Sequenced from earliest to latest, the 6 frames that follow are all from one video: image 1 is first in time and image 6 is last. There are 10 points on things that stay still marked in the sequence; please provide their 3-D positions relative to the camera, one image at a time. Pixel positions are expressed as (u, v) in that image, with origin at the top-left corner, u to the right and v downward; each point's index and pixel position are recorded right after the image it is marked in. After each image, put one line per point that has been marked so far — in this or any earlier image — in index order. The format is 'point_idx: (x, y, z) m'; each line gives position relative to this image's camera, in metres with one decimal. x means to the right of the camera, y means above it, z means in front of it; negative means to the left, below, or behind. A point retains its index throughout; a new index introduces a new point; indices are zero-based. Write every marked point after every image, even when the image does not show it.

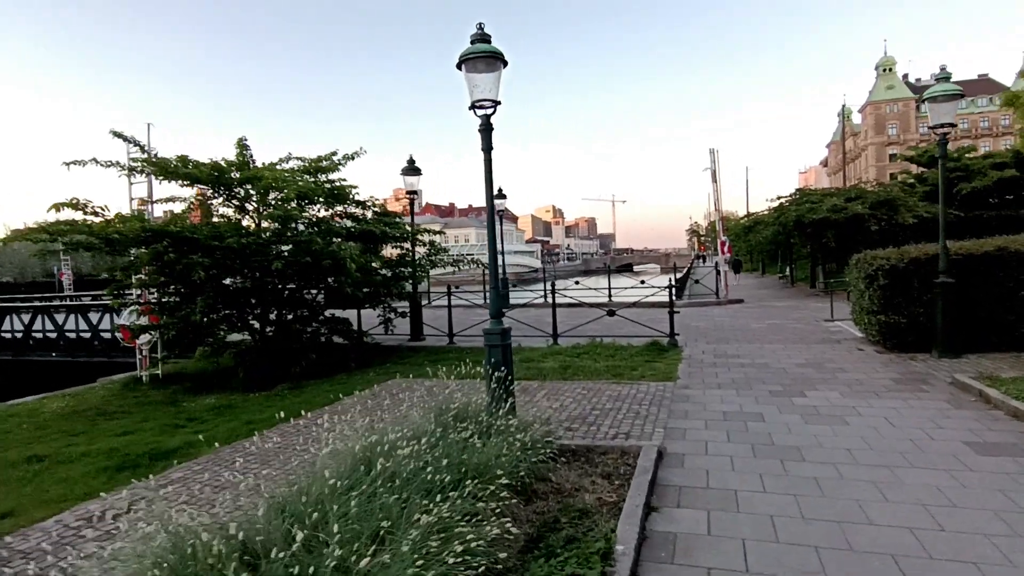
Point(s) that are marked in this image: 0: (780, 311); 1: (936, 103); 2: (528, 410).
0: (+6.6, -0.6, +14.6) m
1: (+5.6, +2.5, +7.9) m
2: (+0.2, -1.3, +6.0) m
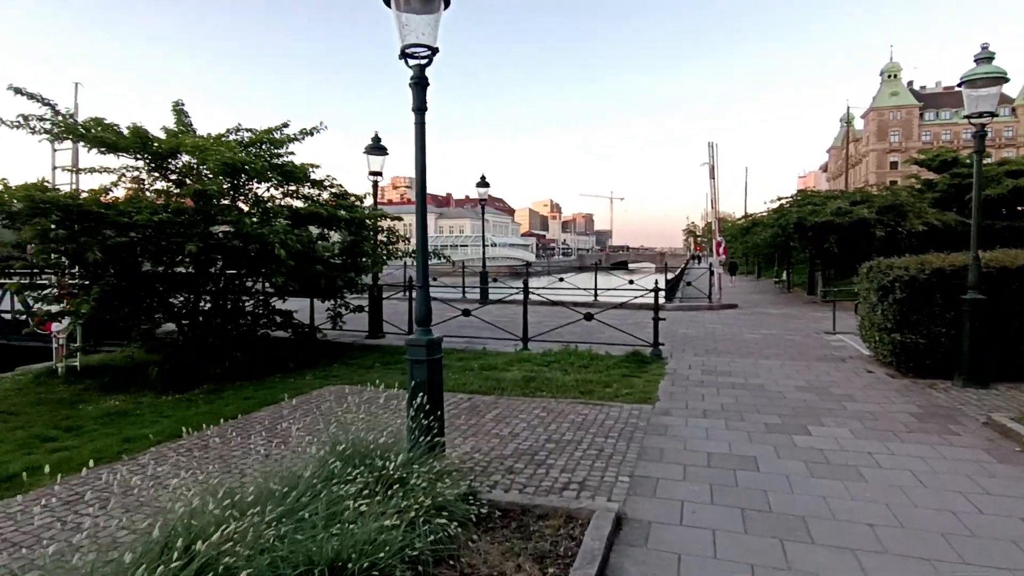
0: (+6.0, -0.7, +13.5) m
1: (+5.2, +2.3, +6.7) m
2: (-0.4, -1.3, +4.8) m
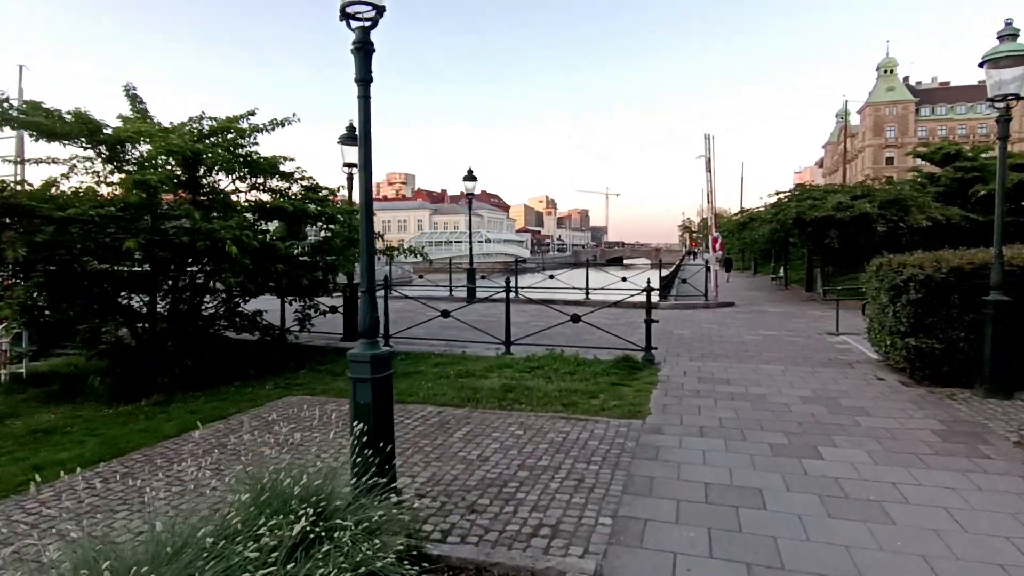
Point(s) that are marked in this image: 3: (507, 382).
0: (+5.7, -0.7, +12.9) m
1: (+5.0, +2.3, +6.1) m
2: (-0.6, -1.3, +4.2) m
3: (-0.1, -1.1, +7.1) m
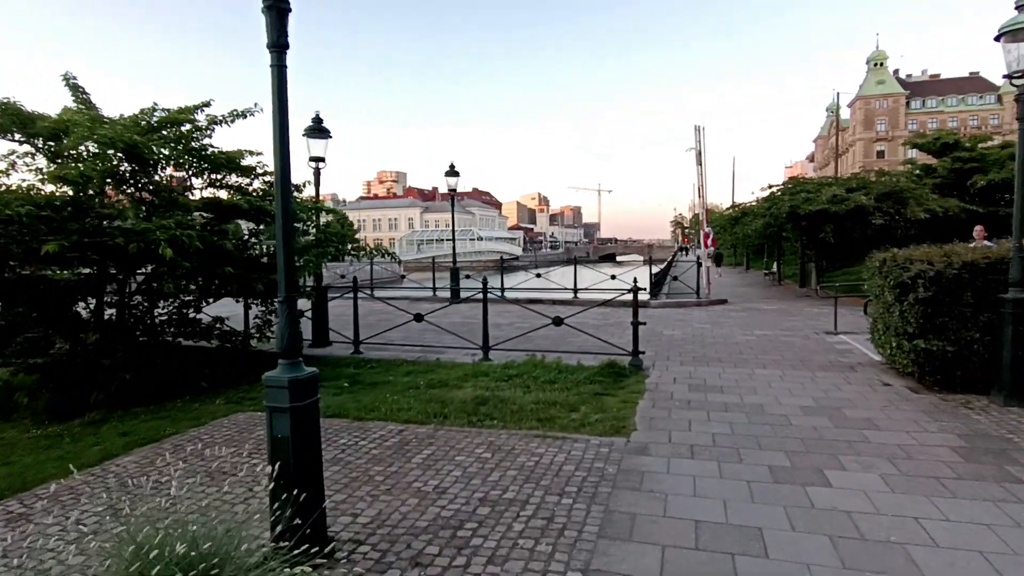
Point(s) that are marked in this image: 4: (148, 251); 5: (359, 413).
0: (+5.4, -0.6, +12.3) m
1: (+4.7, +2.3, +5.5) m
2: (-0.9, -1.4, +3.6) m
3: (-0.3, -1.2, +6.5) m
4: (-4.0, +0.4, +6.8) m
5: (-1.5, -1.2, +5.8) m
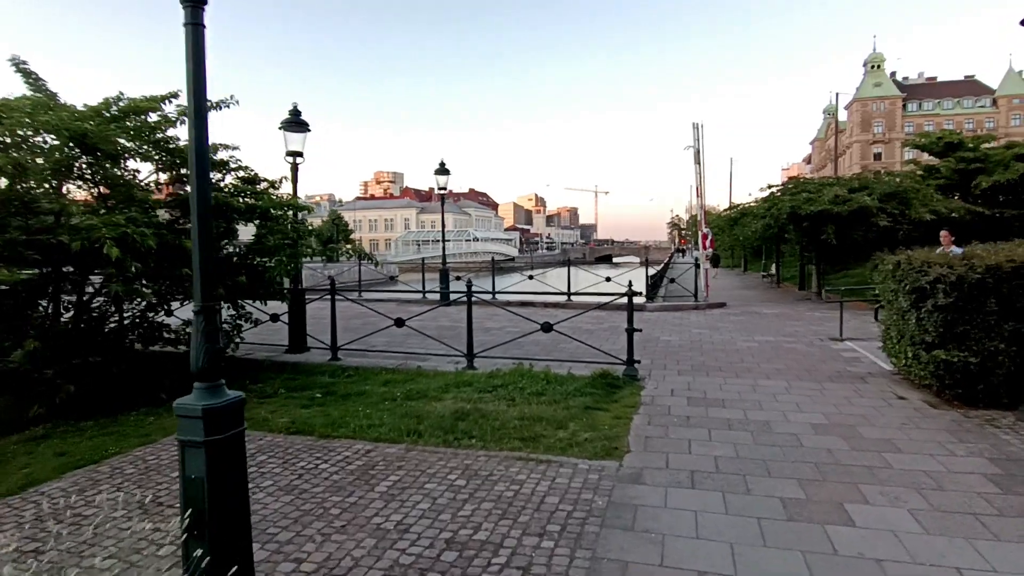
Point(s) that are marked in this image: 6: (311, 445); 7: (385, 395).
0: (+5.2, -0.7, +11.8) m
1: (+4.5, +2.3, +5.0) m
2: (-1.0, -1.4, +3.0) m
3: (-0.5, -1.2, +6.0) m
4: (-4.1, +0.4, +6.2) m
5: (-1.7, -1.3, +5.3) m
6: (-1.7, -1.3, +4.9) m
7: (-1.4, -1.2, +6.5) m
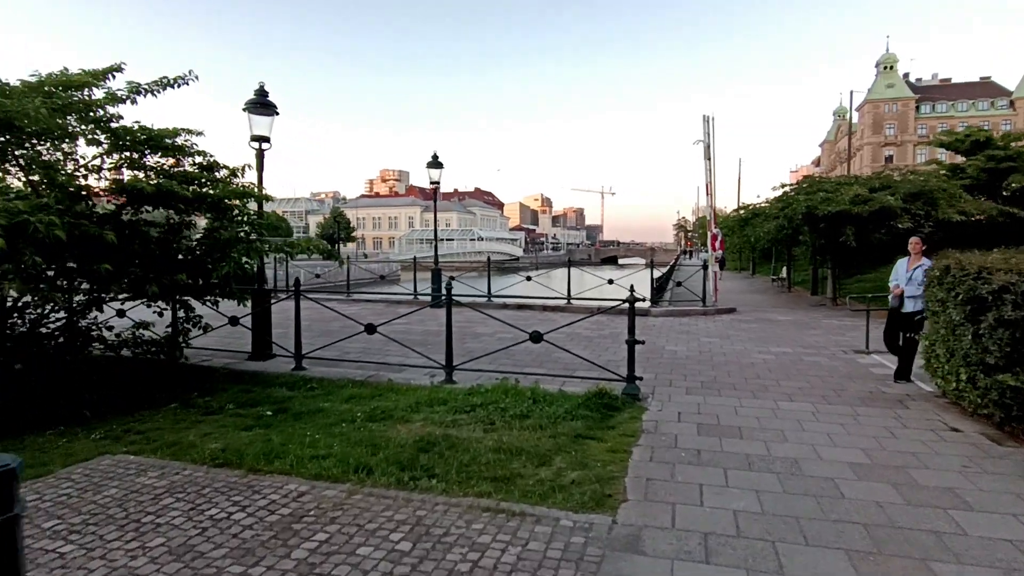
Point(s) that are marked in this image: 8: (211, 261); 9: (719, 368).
0: (+5.0, -0.8, +10.8) m
1: (+4.3, +2.2, +4.0) m
2: (-1.2, -1.4, +2.1) m
3: (-0.7, -1.2, +5.0) m
4: (-4.3, +0.4, +5.3) m
5: (-1.9, -1.3, +4.3) m
6: (-1.9, -1.3, +4.0) m
7: (-1.6, -1.2, +5.6) m
8: (-3.5, +0.3, +7.0) m
9: (+2.6, -1.0, +7.5) m
